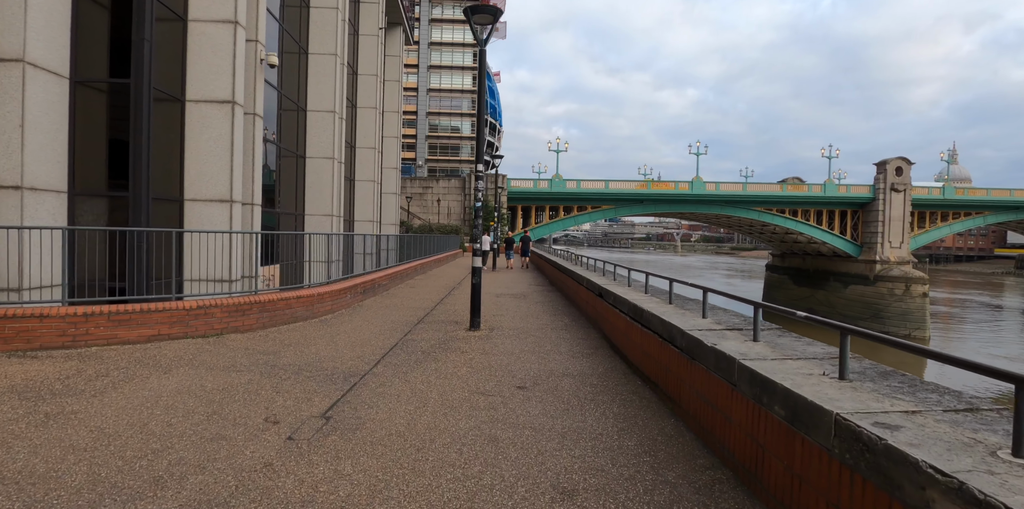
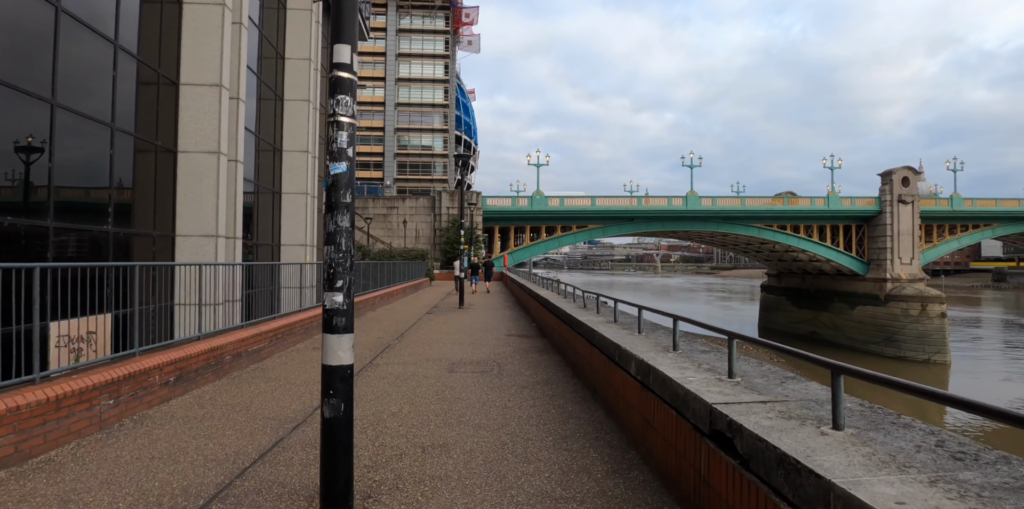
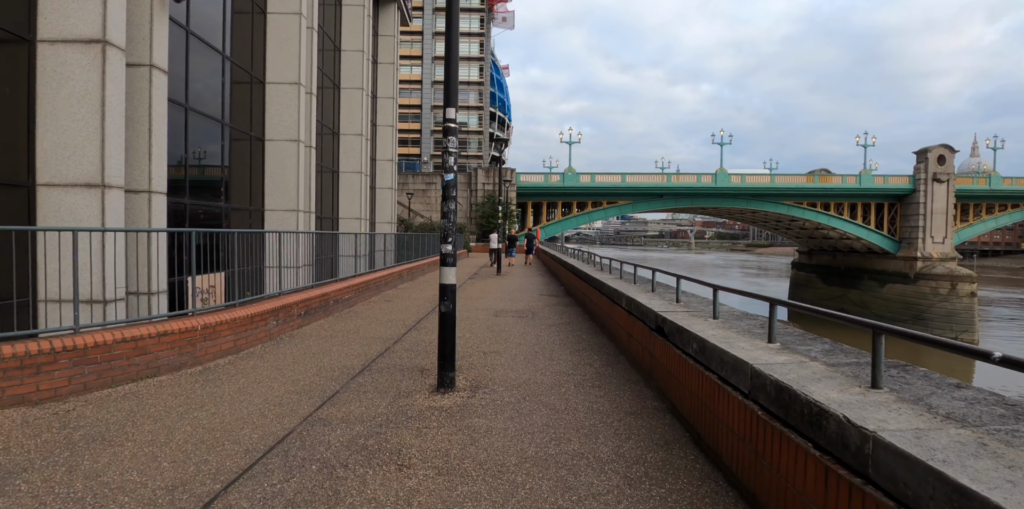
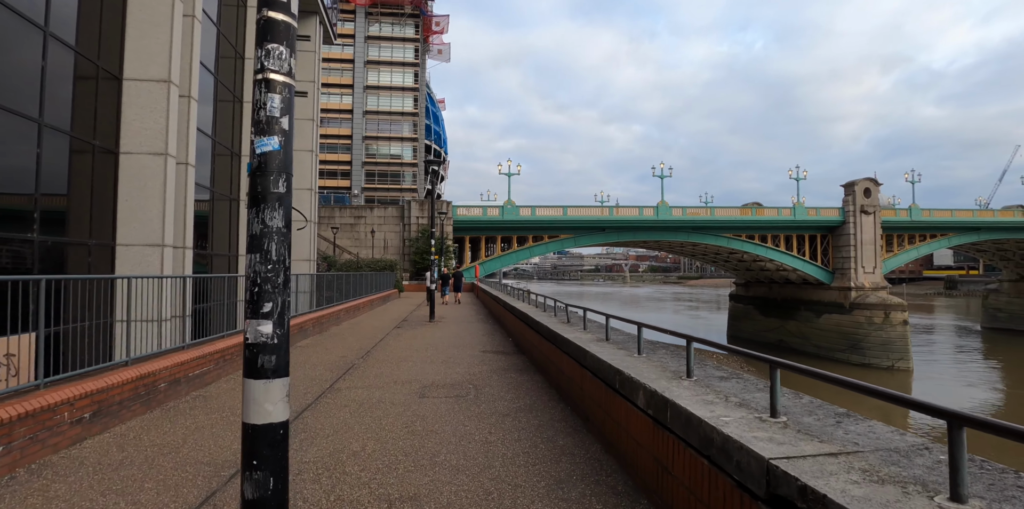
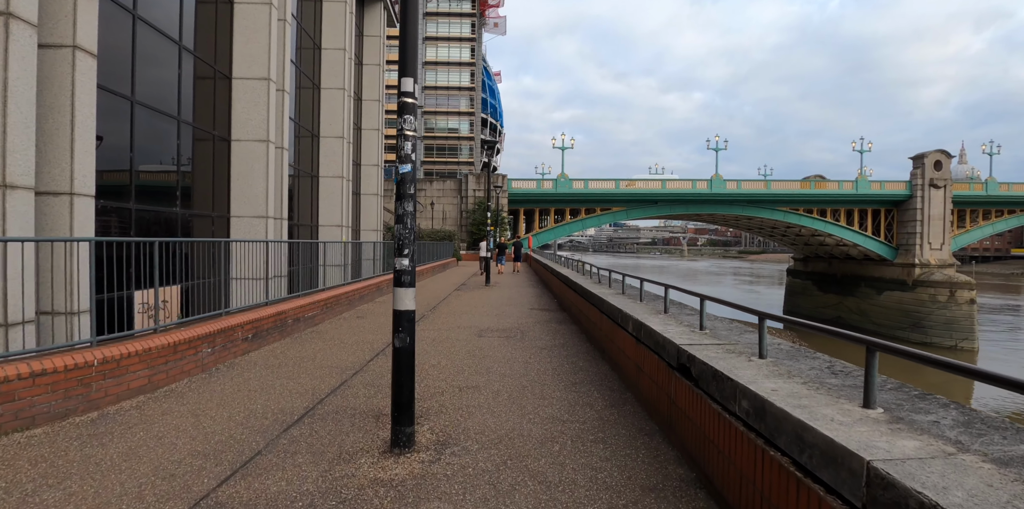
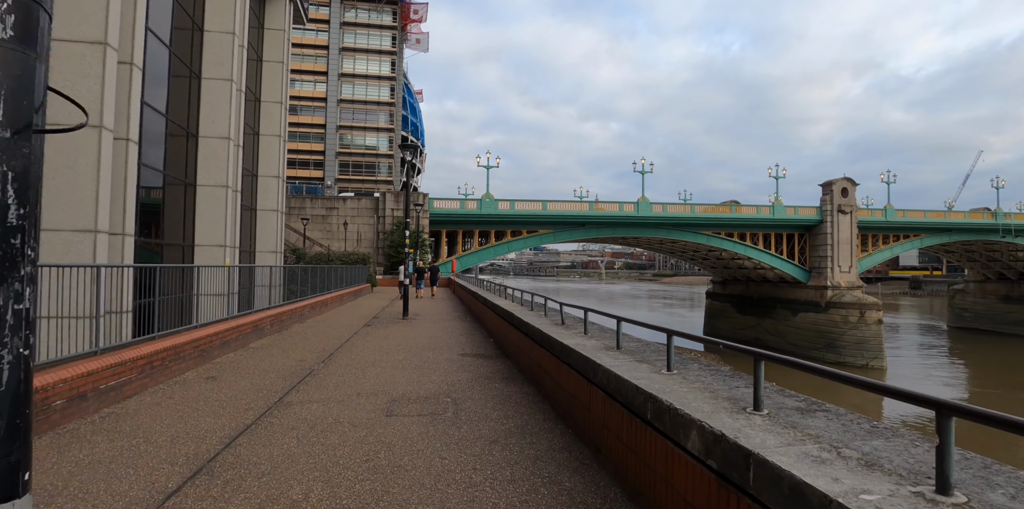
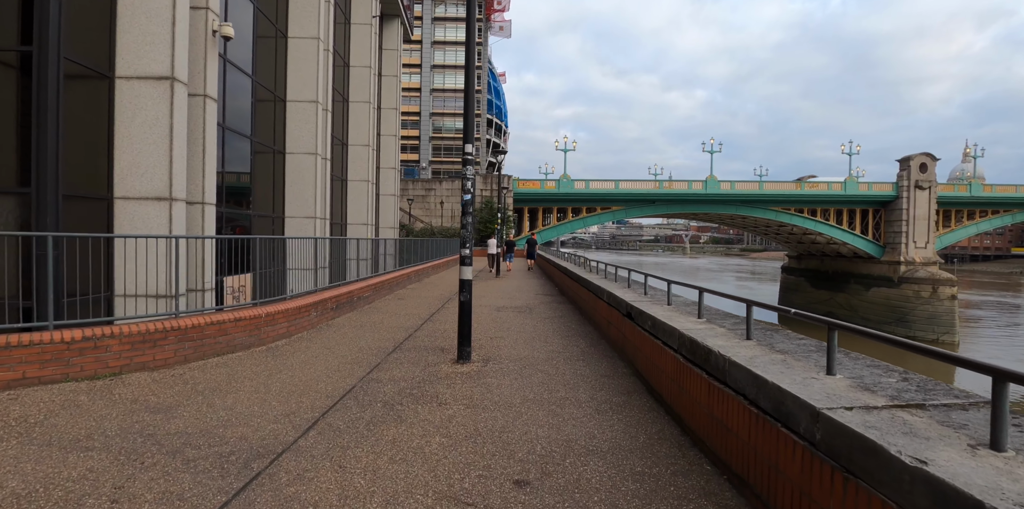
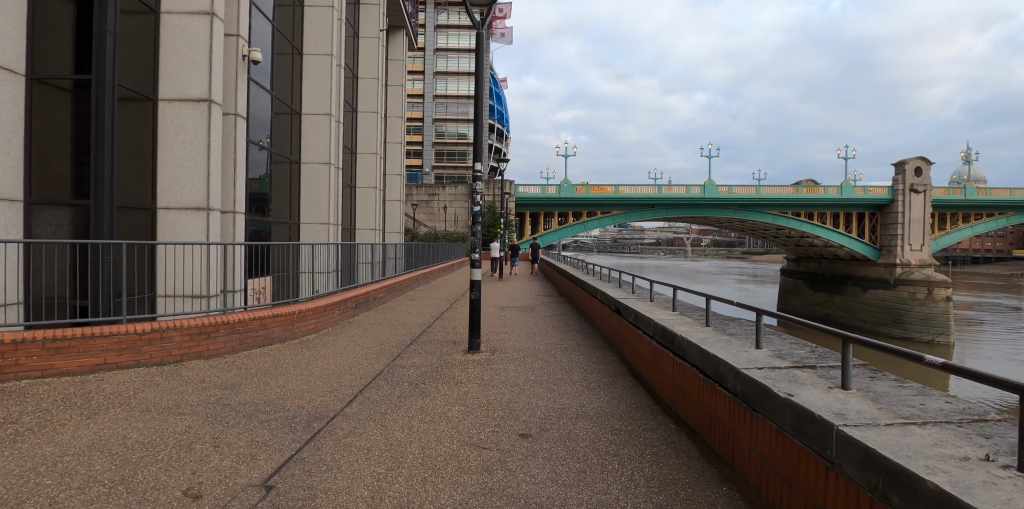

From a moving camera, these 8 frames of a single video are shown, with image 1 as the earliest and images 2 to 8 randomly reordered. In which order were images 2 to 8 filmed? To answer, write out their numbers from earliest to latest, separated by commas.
8, 7, 3, 5, 2, 4, 6
